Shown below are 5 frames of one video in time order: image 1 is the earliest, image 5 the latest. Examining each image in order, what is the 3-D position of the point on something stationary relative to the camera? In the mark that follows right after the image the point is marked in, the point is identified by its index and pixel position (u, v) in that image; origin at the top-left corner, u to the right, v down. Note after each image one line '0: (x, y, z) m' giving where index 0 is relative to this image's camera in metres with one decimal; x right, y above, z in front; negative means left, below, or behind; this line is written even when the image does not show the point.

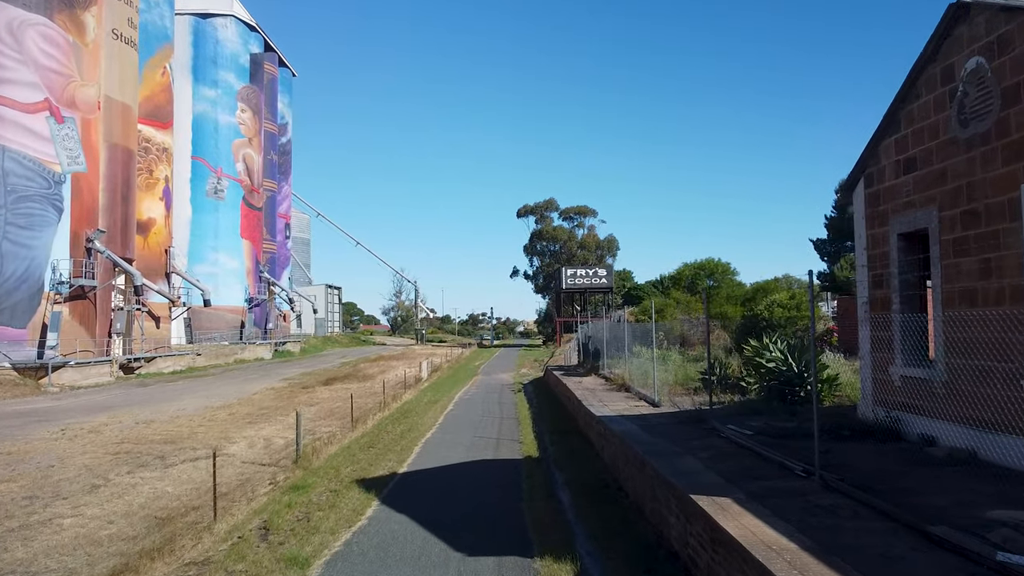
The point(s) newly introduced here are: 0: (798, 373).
0: (+5.0, -1.5, +12.3) m
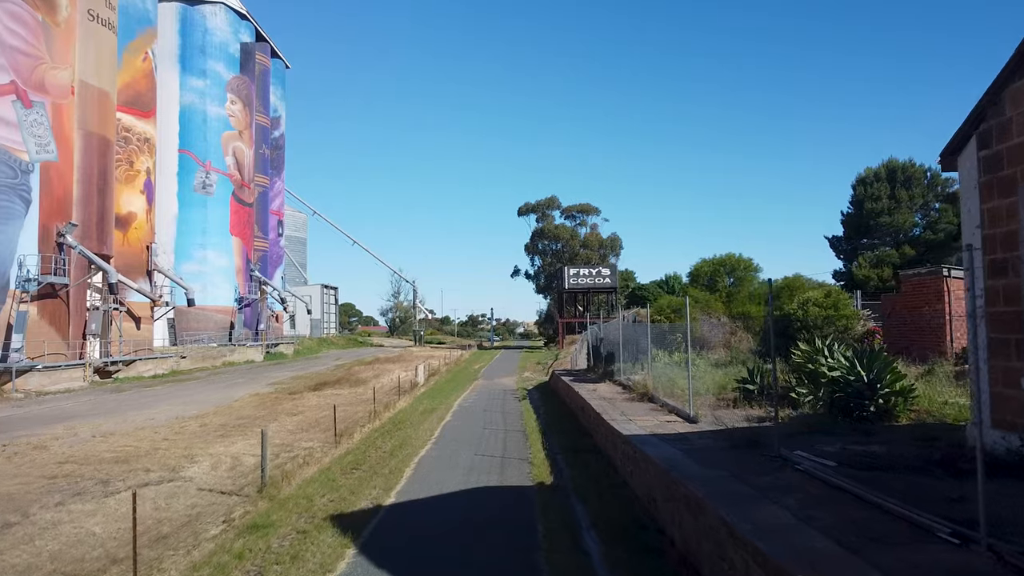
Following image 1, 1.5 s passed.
0: (+5.2, -1.4, +10.2) m
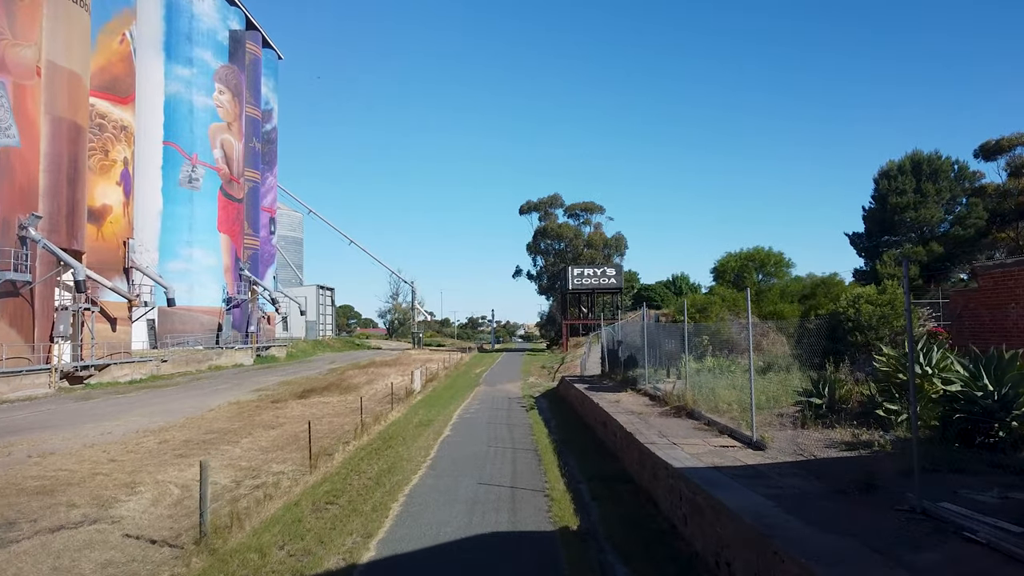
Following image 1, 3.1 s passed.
0: (+5.4, -1.2, +7.7) m
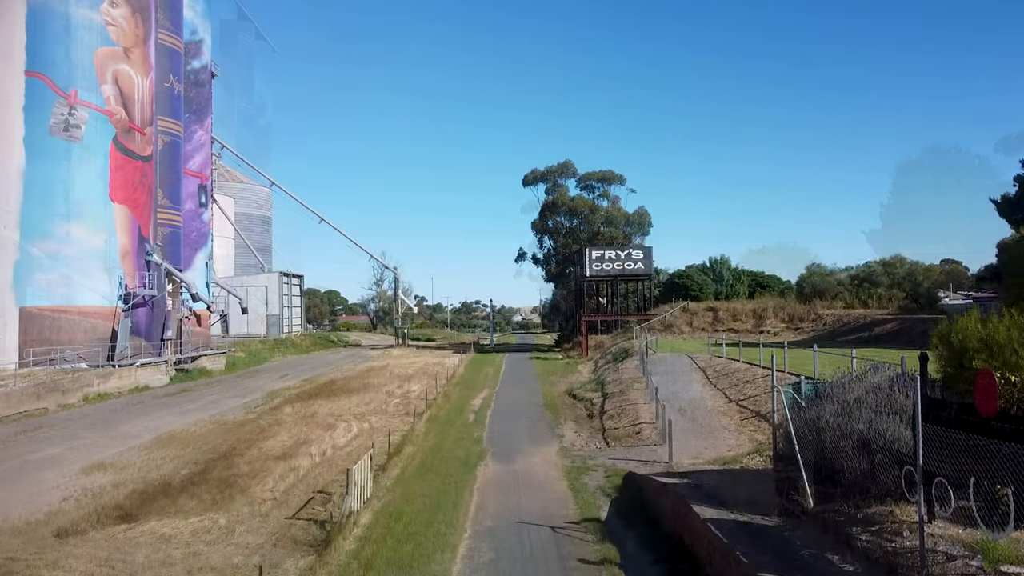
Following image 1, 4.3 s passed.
0: (+5.6, -1.5, +6.2) m
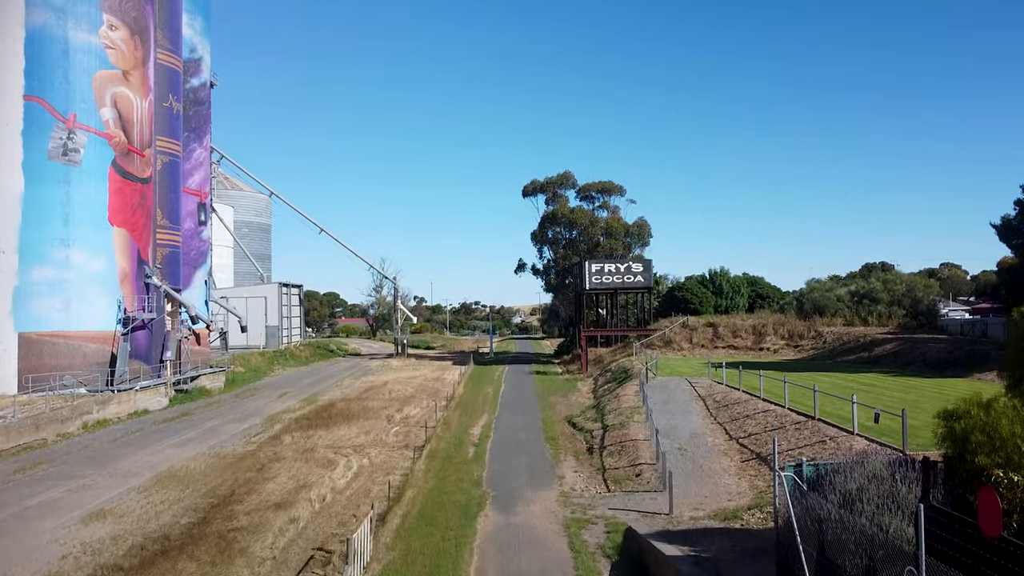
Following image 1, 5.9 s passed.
0: (+5.6, -2.9, +6.2) m
